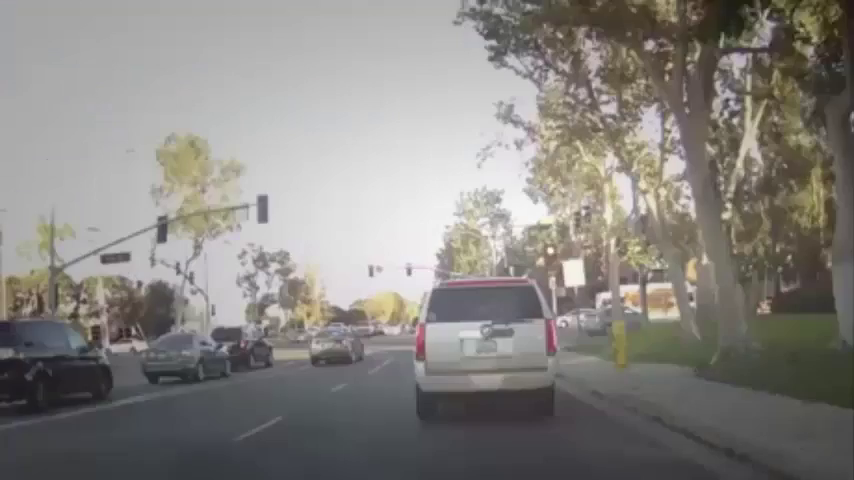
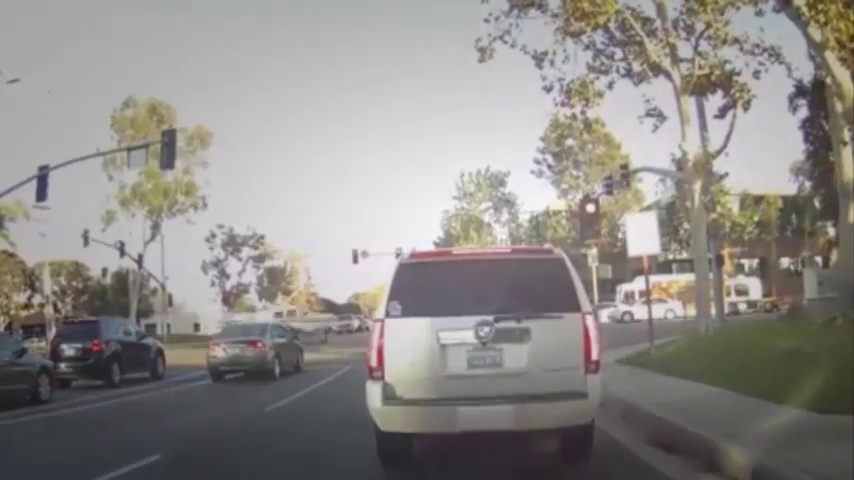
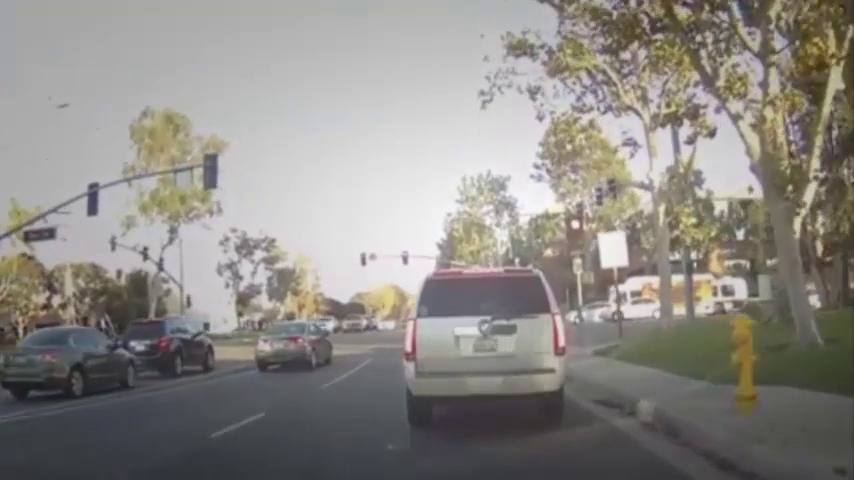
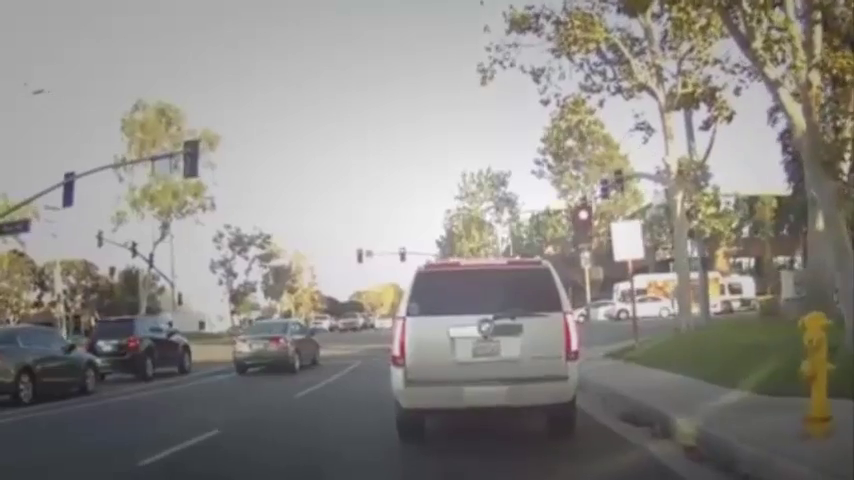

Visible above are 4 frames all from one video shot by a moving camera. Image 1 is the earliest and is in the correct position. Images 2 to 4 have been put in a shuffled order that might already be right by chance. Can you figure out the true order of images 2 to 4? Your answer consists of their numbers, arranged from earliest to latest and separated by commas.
3, 4, 2
